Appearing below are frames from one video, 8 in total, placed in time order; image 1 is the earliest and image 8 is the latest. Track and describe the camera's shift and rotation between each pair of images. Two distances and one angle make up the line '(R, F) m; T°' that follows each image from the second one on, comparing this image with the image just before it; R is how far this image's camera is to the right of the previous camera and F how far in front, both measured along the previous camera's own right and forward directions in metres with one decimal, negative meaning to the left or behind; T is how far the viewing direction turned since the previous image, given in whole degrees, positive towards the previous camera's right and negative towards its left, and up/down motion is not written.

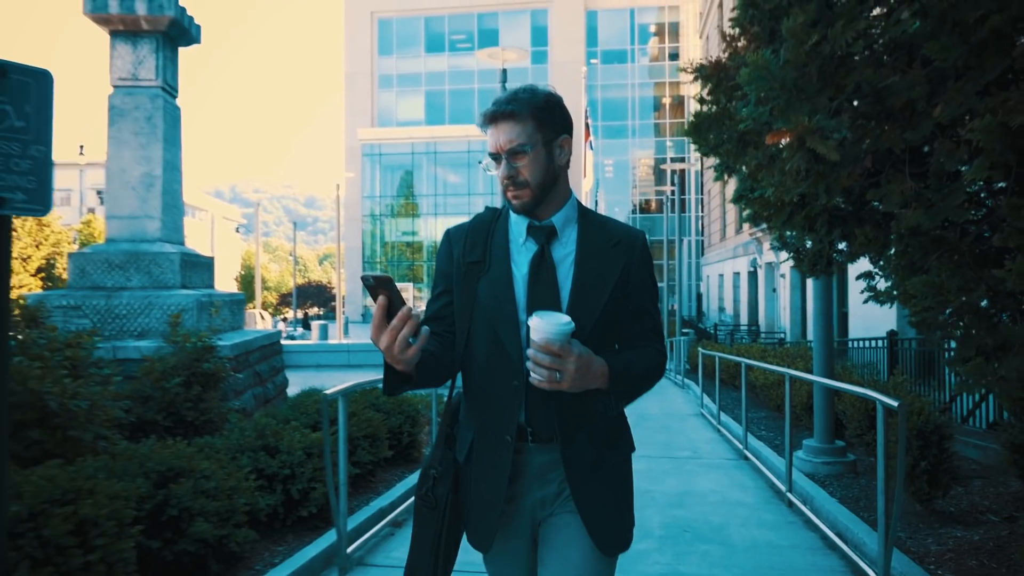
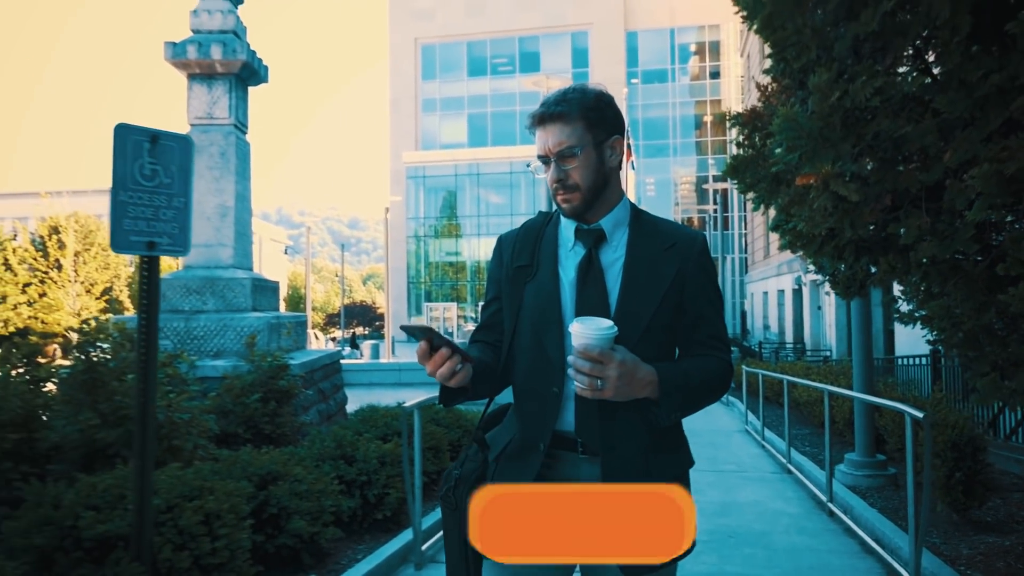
(-0.1, -0.5) m; -3°
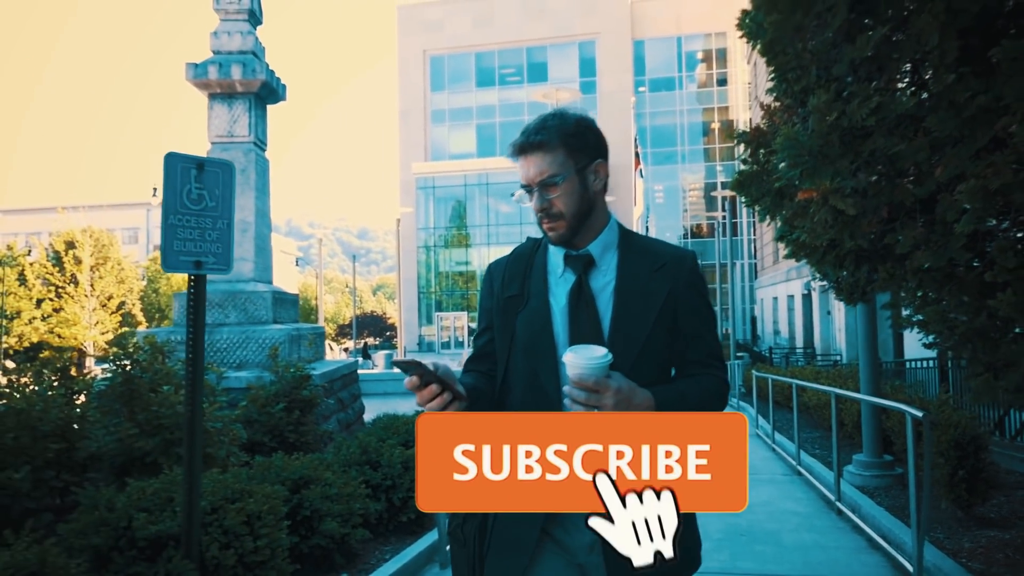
(-0.1, -0.2) m; -1°
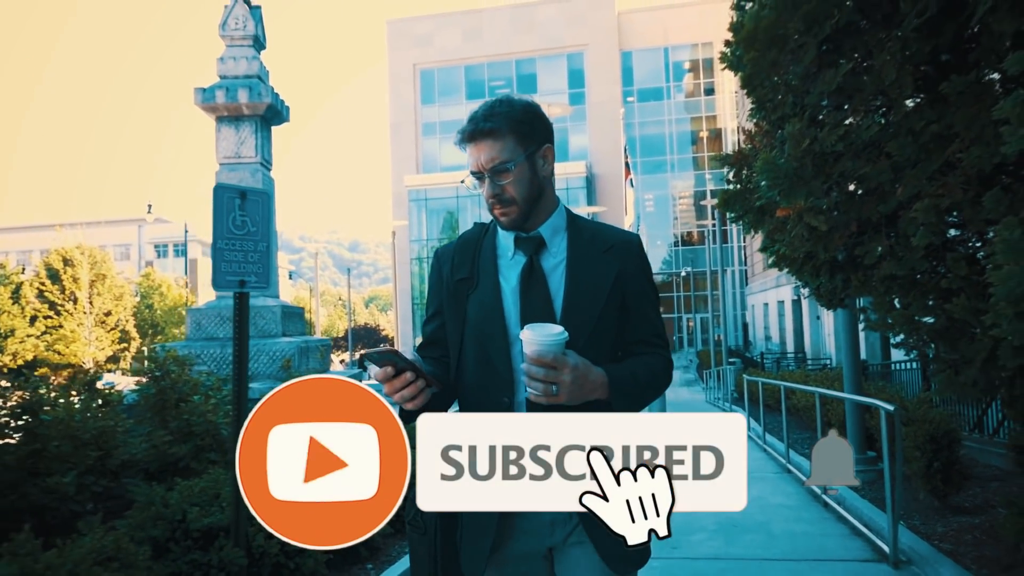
(-0.1, -0.4) m; +1°
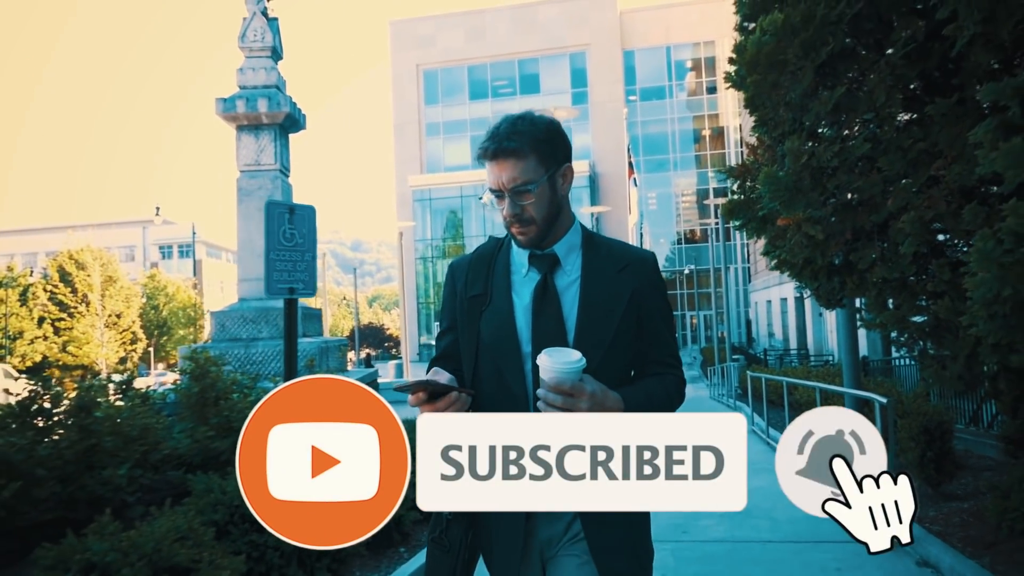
(-0.1, -0.4) m; 0°
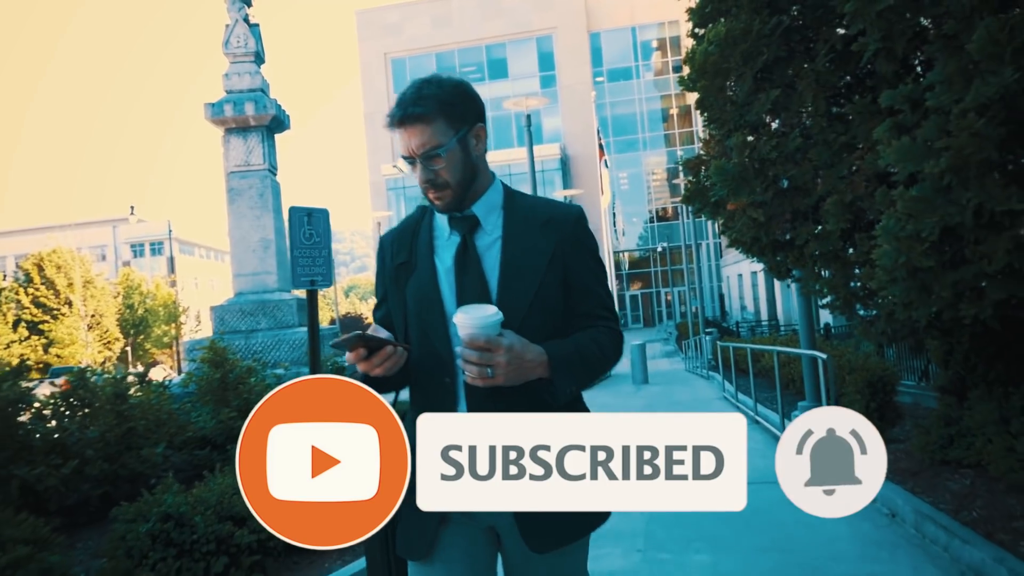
(-0.1, -0.7) m; +2°
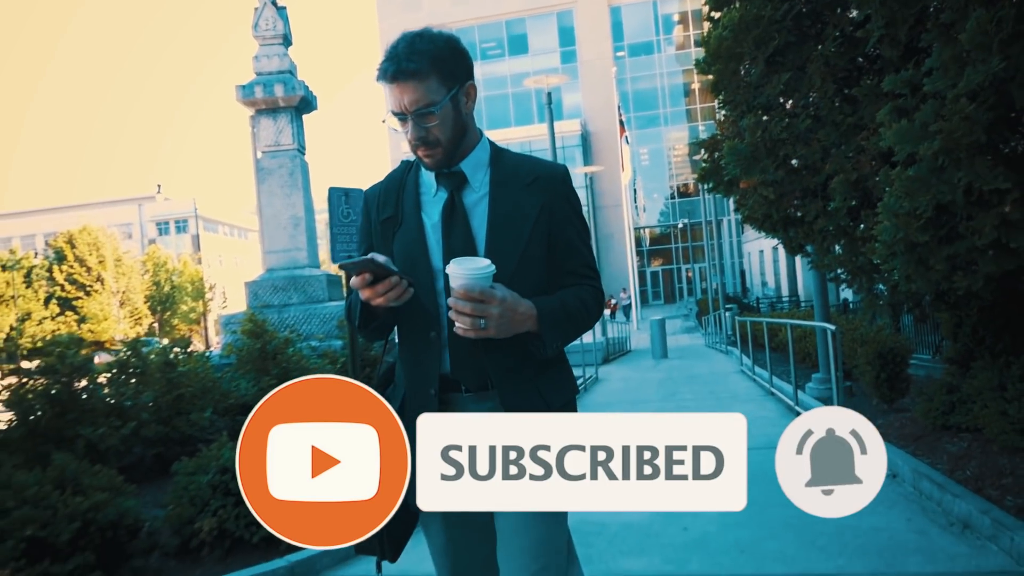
(0.0, -0.4) m; -2°
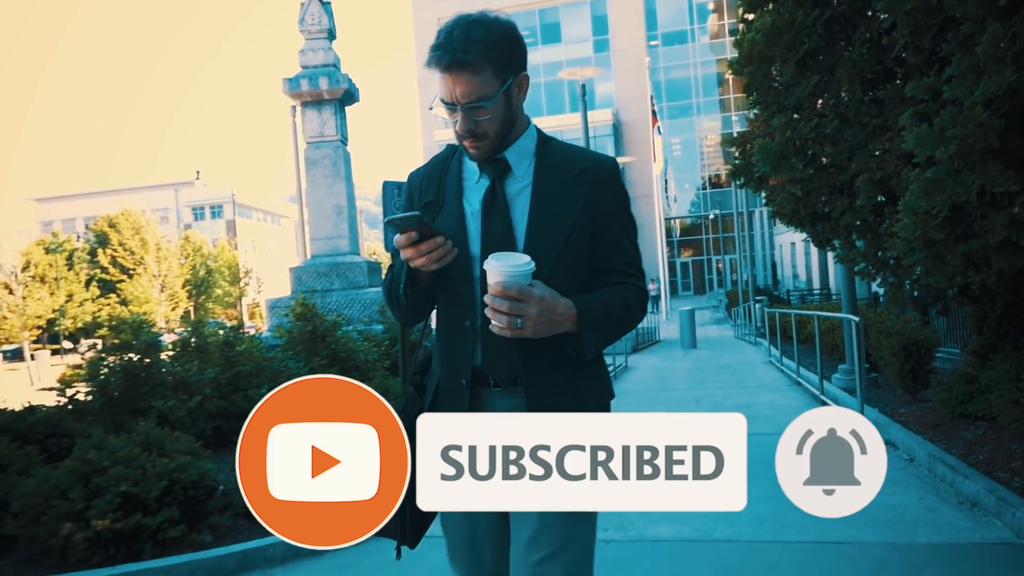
(-0.1, -0.4) m; -2°
